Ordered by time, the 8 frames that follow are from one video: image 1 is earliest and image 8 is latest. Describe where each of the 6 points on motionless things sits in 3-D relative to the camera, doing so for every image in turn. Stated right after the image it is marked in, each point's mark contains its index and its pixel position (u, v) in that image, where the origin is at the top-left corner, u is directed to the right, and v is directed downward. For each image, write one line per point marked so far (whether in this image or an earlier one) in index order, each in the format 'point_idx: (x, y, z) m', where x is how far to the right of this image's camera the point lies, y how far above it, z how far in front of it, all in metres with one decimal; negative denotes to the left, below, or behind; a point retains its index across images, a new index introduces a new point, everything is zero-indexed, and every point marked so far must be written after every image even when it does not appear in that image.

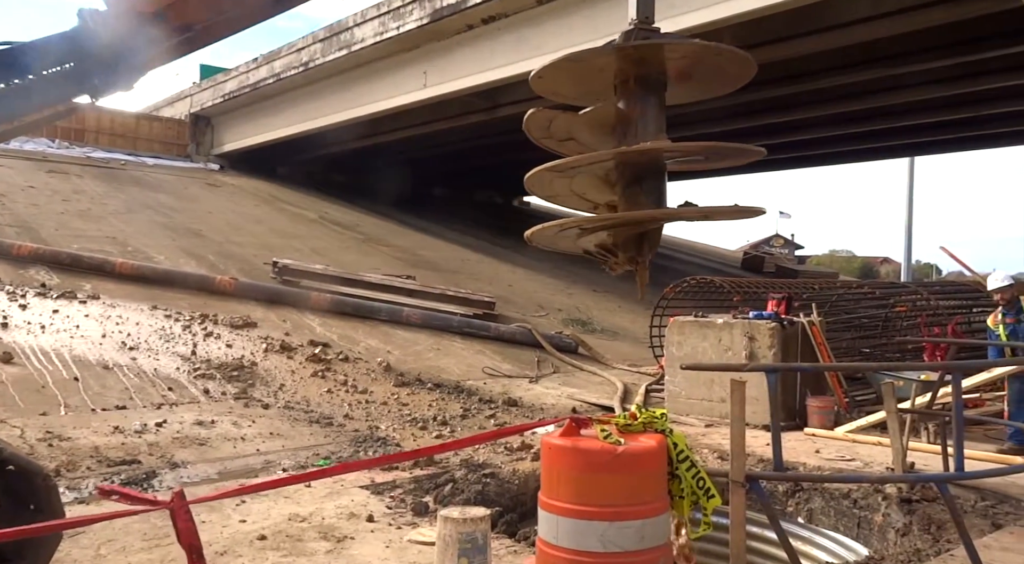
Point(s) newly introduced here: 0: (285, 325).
0: (-3.0, -0.6, +13.4) m
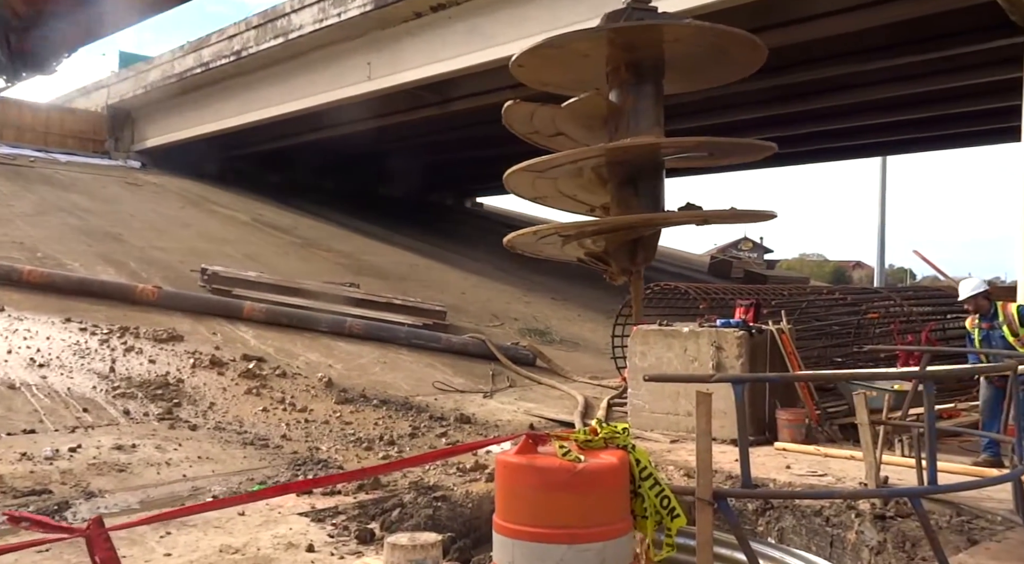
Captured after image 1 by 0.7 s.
0: (-3.5, -0.7, +12.3) m
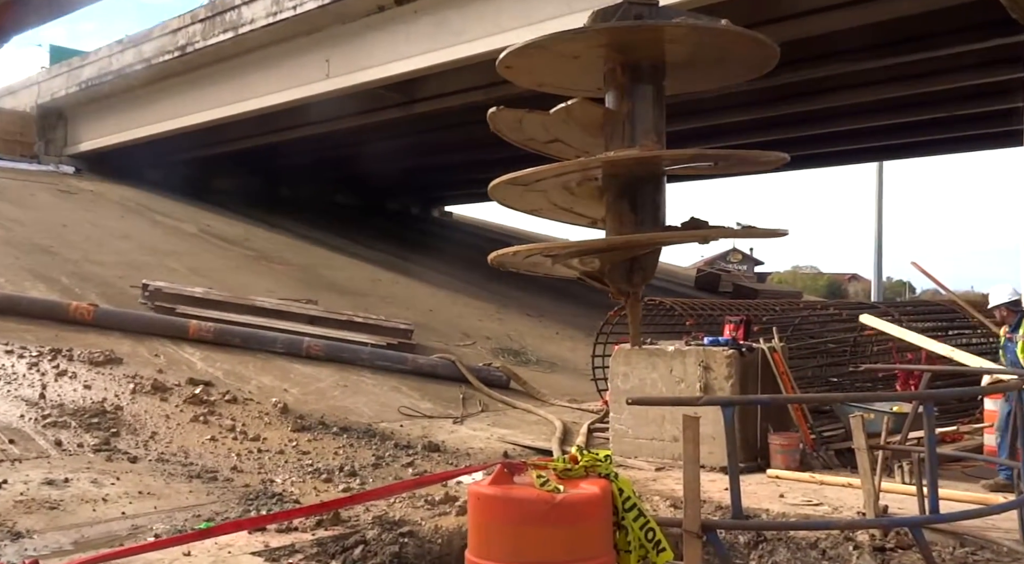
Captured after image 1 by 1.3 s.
0: (-3.8, -0.9, +11.3) m
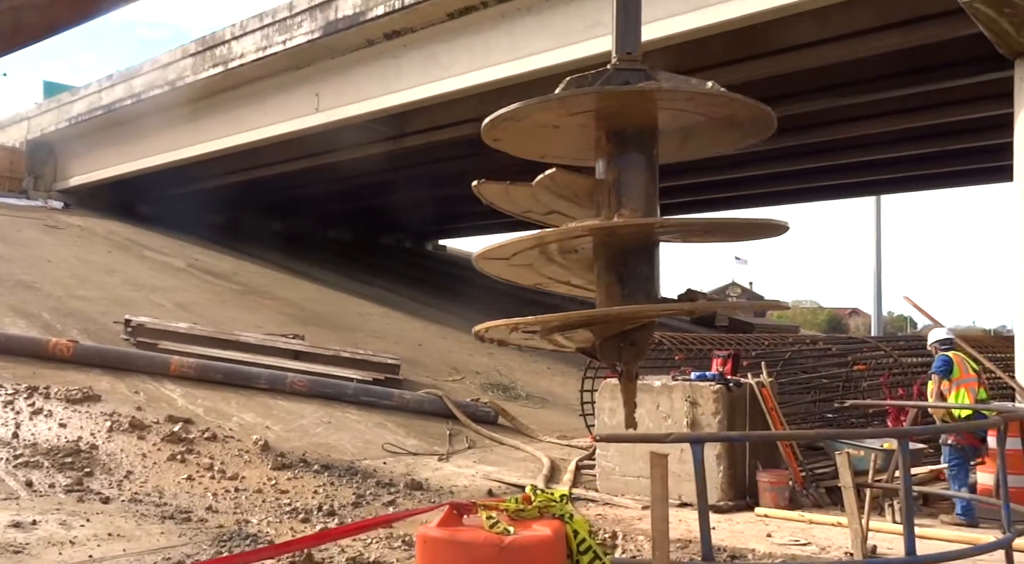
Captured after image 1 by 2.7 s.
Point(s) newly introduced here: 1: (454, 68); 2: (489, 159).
0: (-4.0, -1.2, +11.2) m
1: (-0.8, +3.0, +14.4) m
2: (-0.4, +2.2, +18.9) m
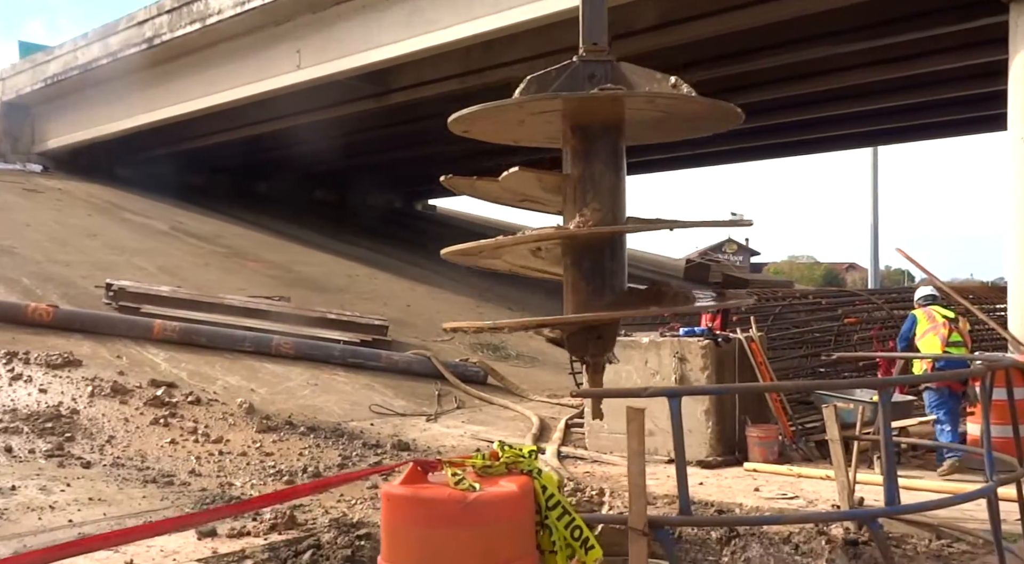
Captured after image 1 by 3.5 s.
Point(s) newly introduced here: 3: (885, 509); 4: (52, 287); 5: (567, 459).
0: (-4.1, -0.9, +11.0) m
1: (-1.0, +3.5, +14.2) m
2: (-0.7, +3.0, +18.7) m
3: (+2.1, -1.3, +5.8) m
4: (-5.5, -0.1, +12.5) m
5: (+0.5, -1.8, +10.4) m
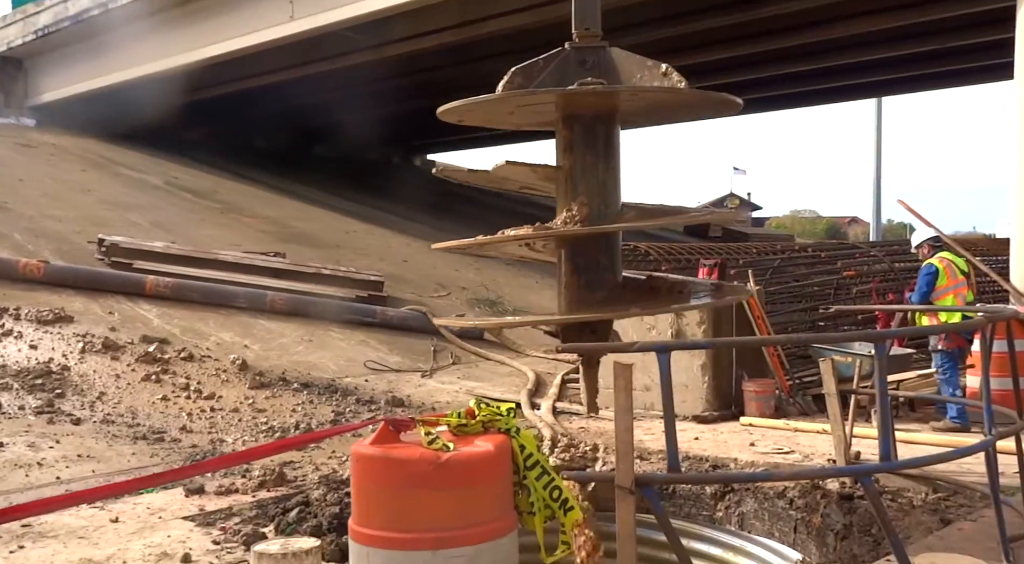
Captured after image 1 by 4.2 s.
0: (-4.2, -0.4, +11.0) m
1: (-1.1, +4.1, +13.9) m
2: (-0.7, +3.7, +18.4) m
3: (+2.0, -1.0, +5.7) m
4: (-5.5, +0.5, +12.3) m
5: (+0.5, -1.3, +10.4) m
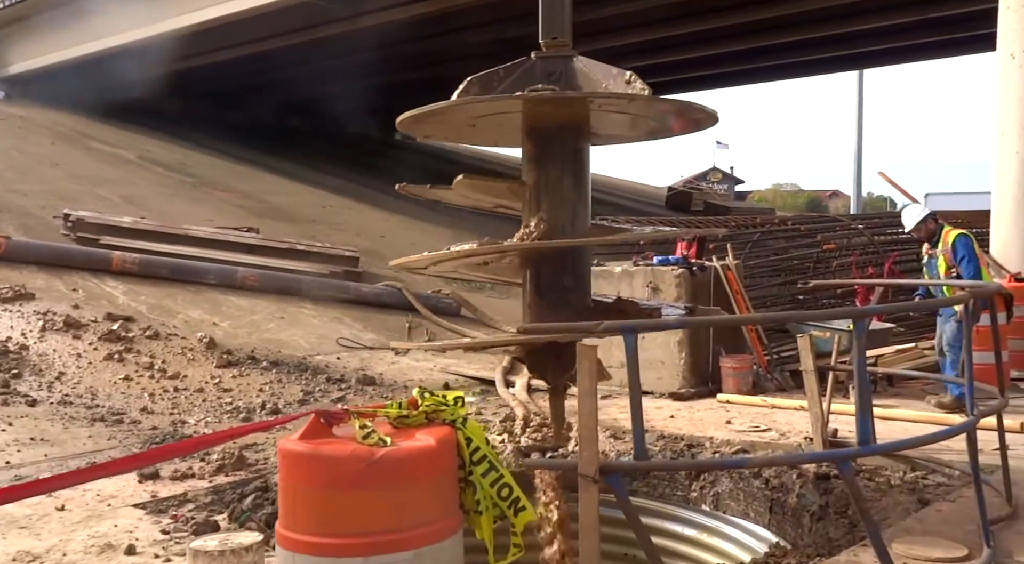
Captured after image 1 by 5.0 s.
0: (-4.5, -0.1, +10.7) m
1: (-1.4, +4.4, +13.5) m
2: (-1.0, +4.2, +18.0) m
3: (+1.7, -0.9, +5.4) m
4: (-5.8, +0.7, +12.0) m
5: (+0.2, -1.1, +10.1) m
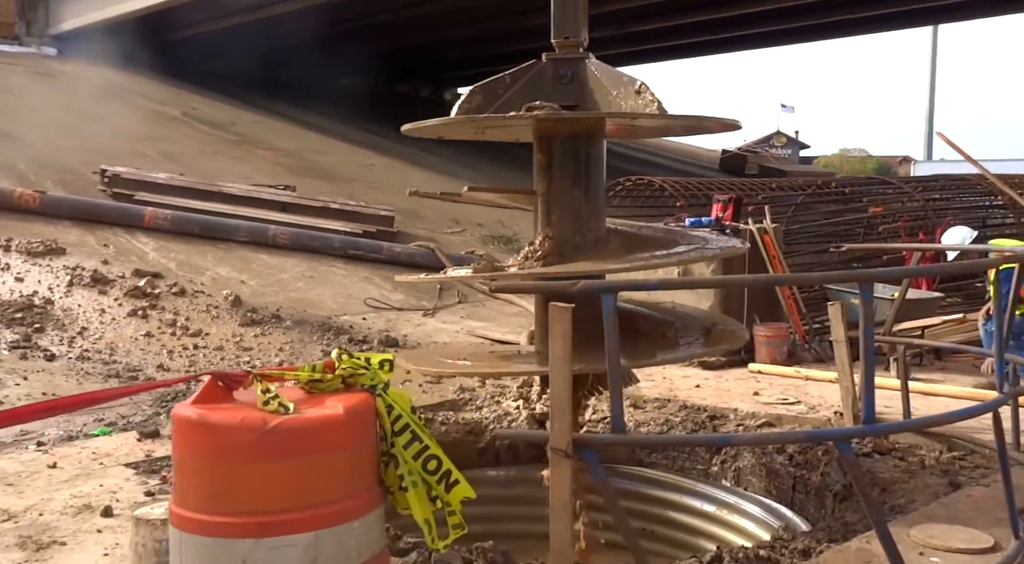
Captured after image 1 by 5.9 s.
0: (-4.2, +0.3, +10.7) m
1: (-0.8, +4.9, +13.1) m
2: (-0.1, +4.9, +17.6) m
3: (+1.6, -0.7, +5.1) m
4: (-5.4, +1.3, +12.1) m
5: (+0.5, -0.7, +9.9) m
